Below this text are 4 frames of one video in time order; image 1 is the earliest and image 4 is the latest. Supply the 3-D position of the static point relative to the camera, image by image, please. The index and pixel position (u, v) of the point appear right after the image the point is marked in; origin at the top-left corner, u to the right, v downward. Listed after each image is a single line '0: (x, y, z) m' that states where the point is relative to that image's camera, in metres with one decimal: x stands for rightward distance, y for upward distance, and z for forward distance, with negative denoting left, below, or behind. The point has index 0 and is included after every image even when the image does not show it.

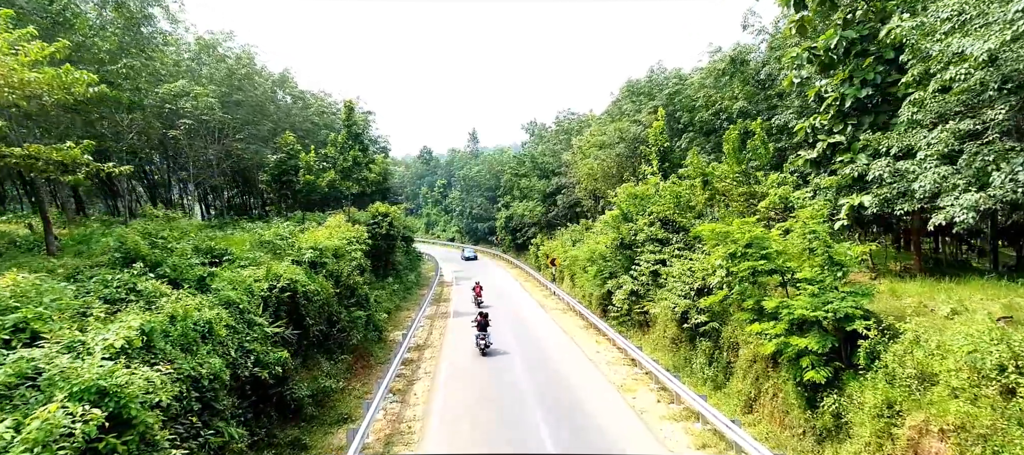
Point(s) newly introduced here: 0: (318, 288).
0: (-4.3, -1.3, +12.4) m
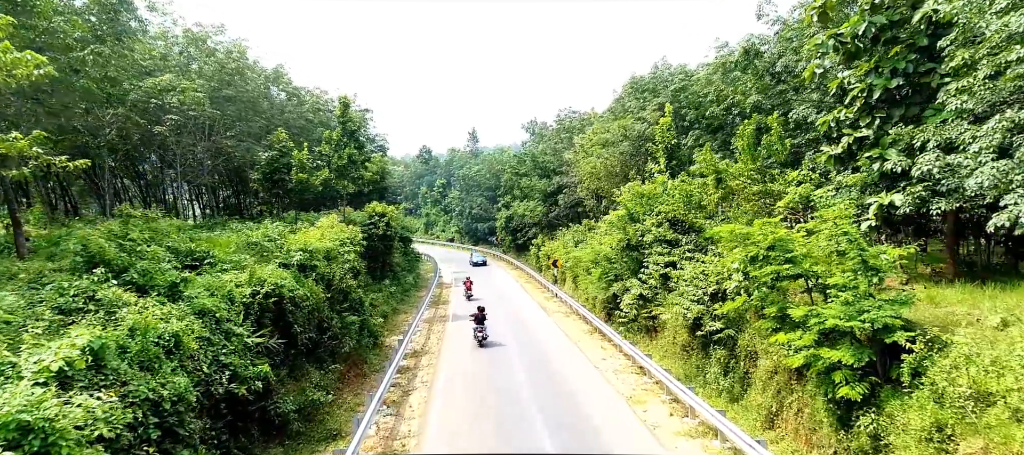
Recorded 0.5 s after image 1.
0: (-4.3, -1.4, +11.6) m
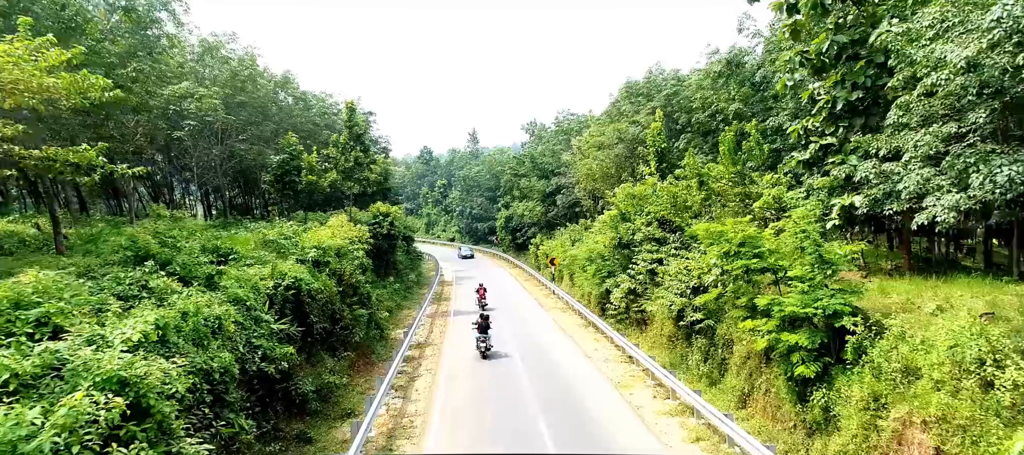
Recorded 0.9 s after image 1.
0: (-4.3, -1.3, +12.7) m
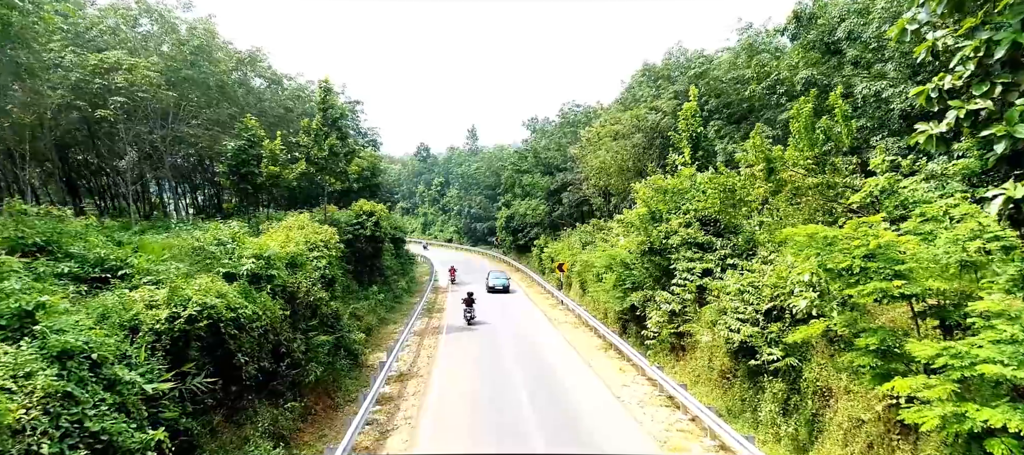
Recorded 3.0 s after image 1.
0: (-4.2, -1.4, +9.2) m
